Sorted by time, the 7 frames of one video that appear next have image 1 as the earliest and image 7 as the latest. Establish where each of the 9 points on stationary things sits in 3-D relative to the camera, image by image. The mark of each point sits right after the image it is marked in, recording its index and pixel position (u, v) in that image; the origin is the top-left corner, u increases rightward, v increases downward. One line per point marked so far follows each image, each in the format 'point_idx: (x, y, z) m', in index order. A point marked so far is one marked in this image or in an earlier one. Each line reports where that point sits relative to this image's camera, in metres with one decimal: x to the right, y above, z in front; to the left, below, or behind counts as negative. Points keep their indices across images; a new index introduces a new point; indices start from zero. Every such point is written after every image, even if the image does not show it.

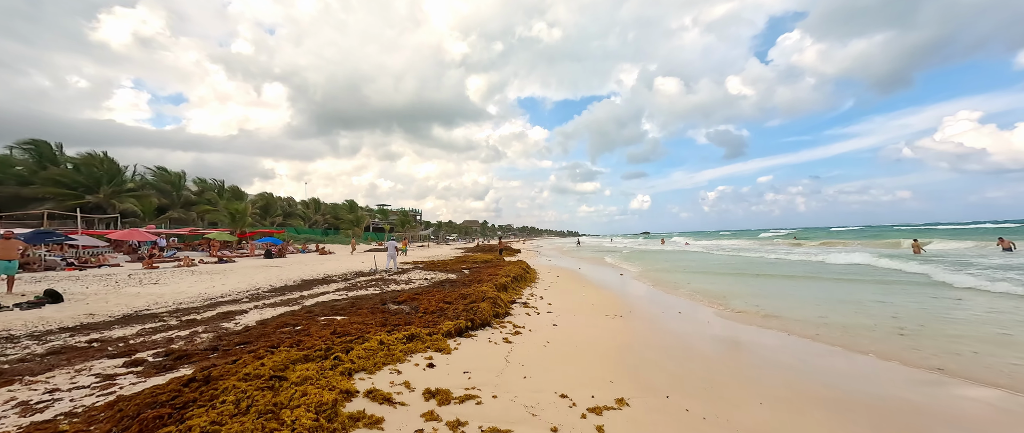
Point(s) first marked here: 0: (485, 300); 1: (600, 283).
0: (-0.6, -1.9, +7.4) m
1: (+4.3, -3.2, +15.6) m
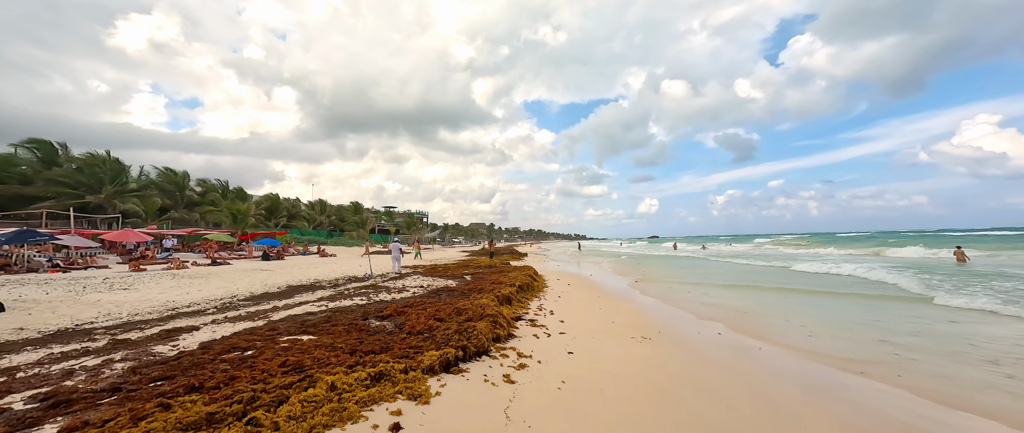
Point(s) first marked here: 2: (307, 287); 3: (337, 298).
0: (-0.5, -1.9, +6.1) m
1: (+4.6, -3.3, +14.1) m
2: (-7.6, -2.6, +12.4) m
3: (-5.1, -2.4, +9.8) m
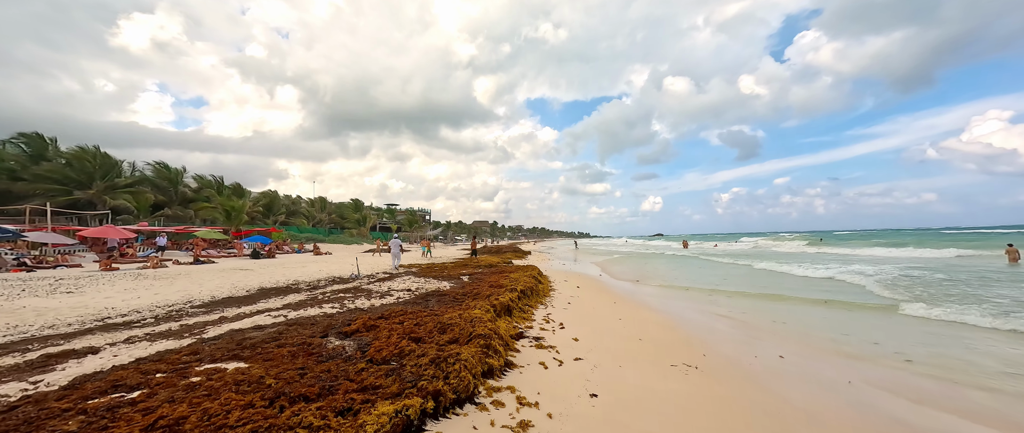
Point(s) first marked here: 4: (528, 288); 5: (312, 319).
0: (-0.5, -1.7, +4.5) m
1: (+4.6, -3.0, +12.5) m
2: (-7.6, -2.4, +10.9) m
3: (-5.1, -2.2, +8.2) m
4: (+0.4, -1.9, +8.9) m
5: (-4.0, -2.0, +6.6) m
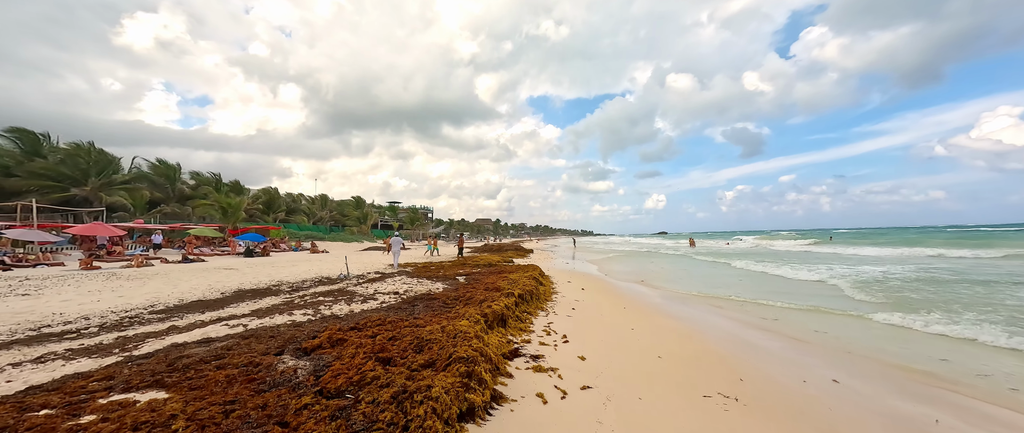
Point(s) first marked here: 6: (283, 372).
0: (-0.6, -1.6, +3.6) m
1: (+4.6, -2.9, +11.5) m
2: (-7.6, -2.3, +10.0) m
3: (-5.2, -2.1, +7.3) m
4: (+0.4, -1.8, +7.9) m
5: (-4.1, -1.9, +5.7) m
6: (-2.7, -1.9, +4.0) m
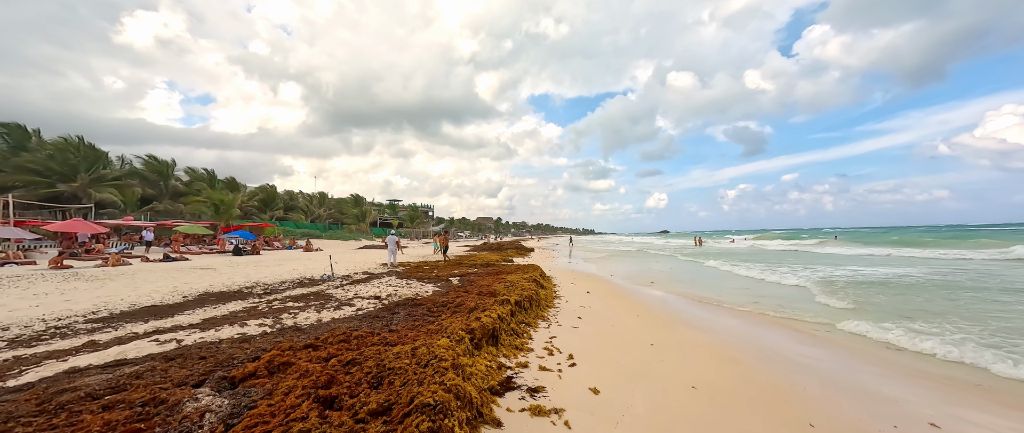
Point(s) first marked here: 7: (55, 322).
0: (-0.7, -1.5, +2.5) m
1: (+4.5, -2.7, +10.4) m
2: (-7.7, -2.1, +9.0) m
3: (-5.3, -1.9, +6.2) m
4: (+0.3, -1.7, +6.8) m
5: (-4.1, -1.8, +4.6) m
6: (-2.8, -1.7, +2.9) m
7: (-8.7, -2.0, +6.4) m
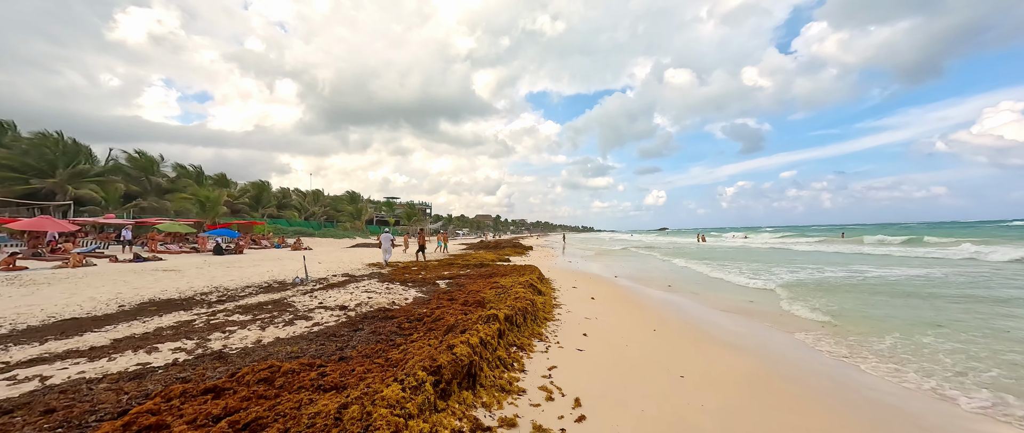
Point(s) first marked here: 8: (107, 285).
0: (-0.9, -1.4, +1.2) m
1: (+4.4, -2.6, +9.2) m
2: (-7.9, -2.0, +7.7) m
3: (-5.4, -1.8, +5.0) m
4: (+0.1, -1.6, +5.6) m
5: (-4.3, -1.7, +3.3) m
6: (-3.0, -1.7, +1.7) m
7: (-8.9, -1.9, +5.1) m
8: (-12.0, -2.0, +9.7) m
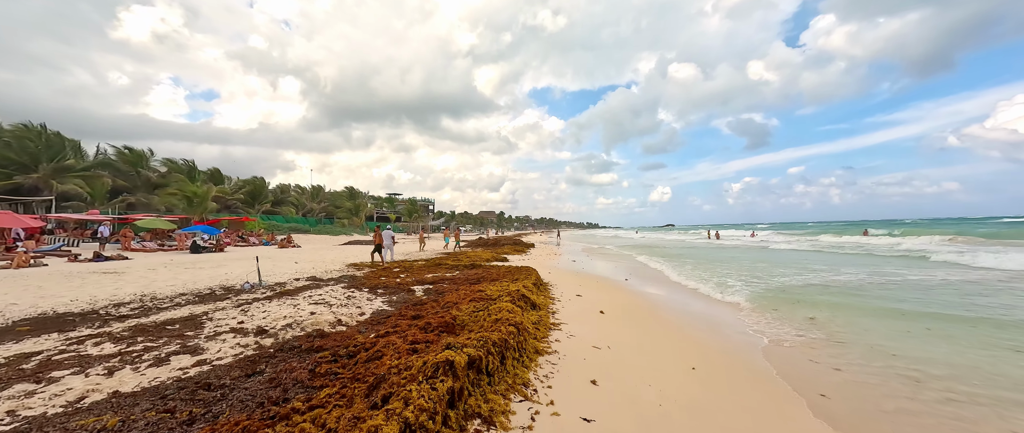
0: (-1.2, -1.3, -0.6) m
1: (+4.1, -2.4, +7.3) m
2: (-8.2, -1.9, +5.9) m
3: (-5.8, -1.7, +3.2) m
4: (-0.2, -1.4, +3.7) m
5: (-4.6, -1.6, +1.5) m
6: (-3.3, -1.6, -0.1) m
7: (-9.2, -1.8, +3.3) m
8: (-12.3, -1.9, +8.0) m
